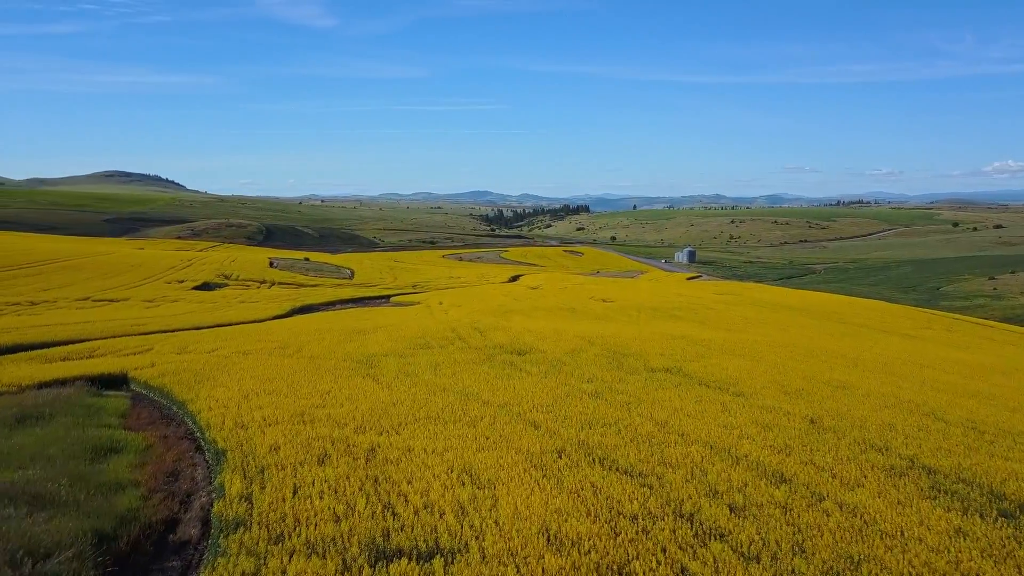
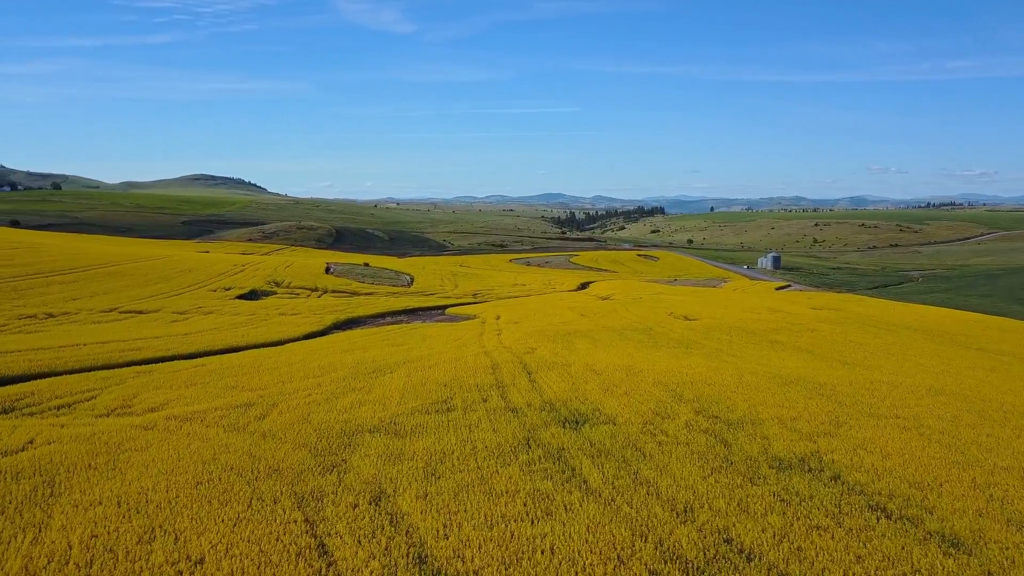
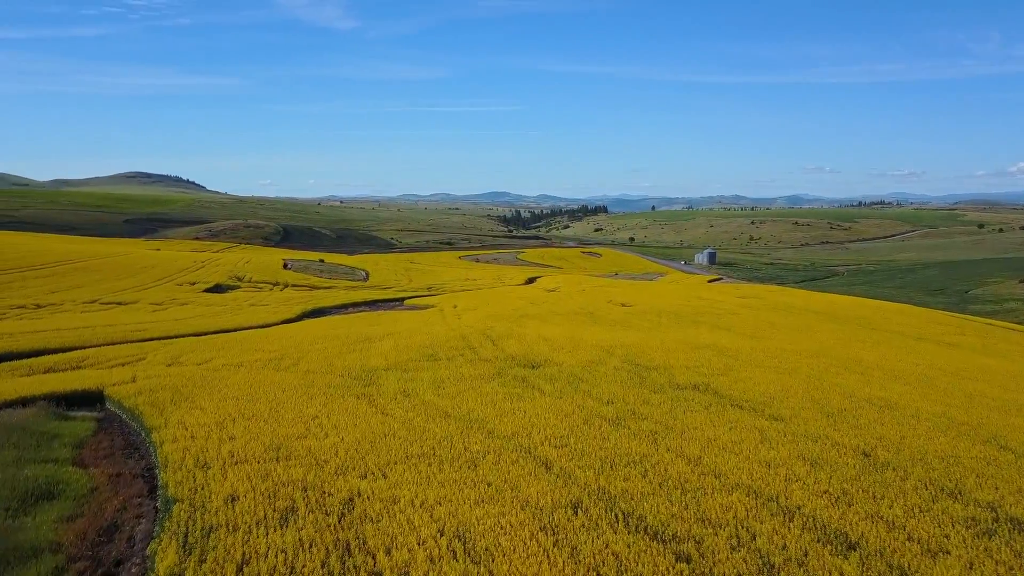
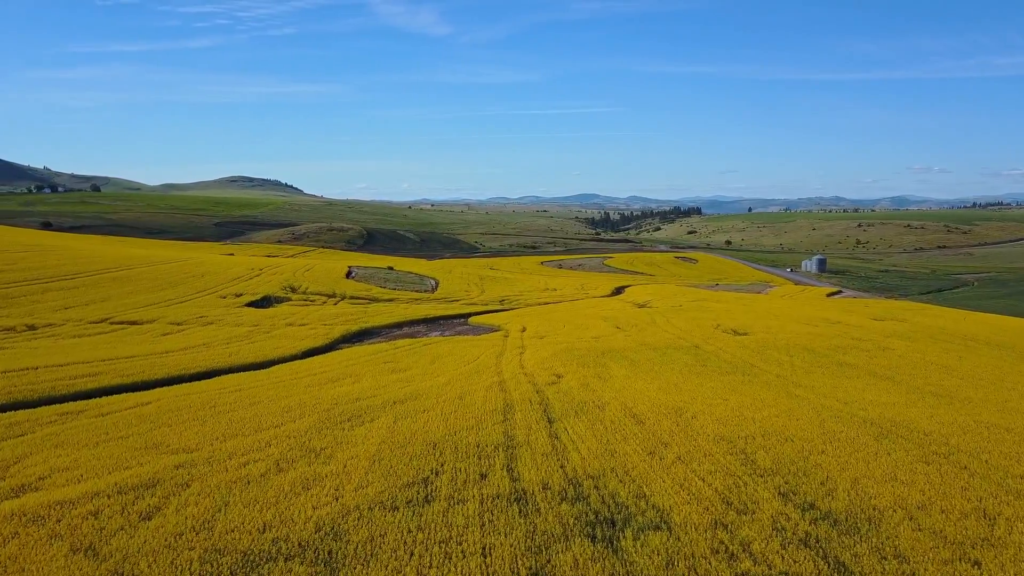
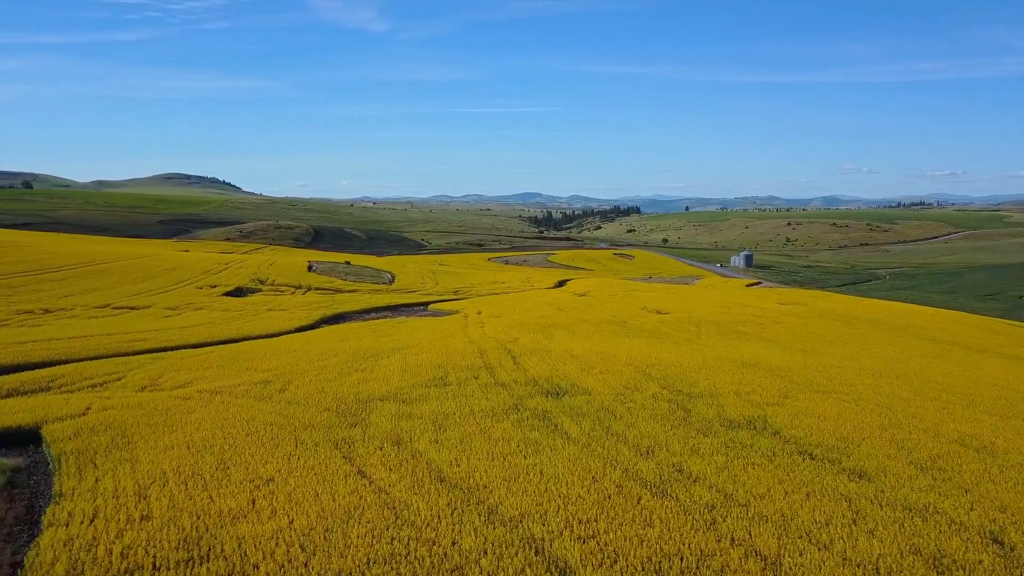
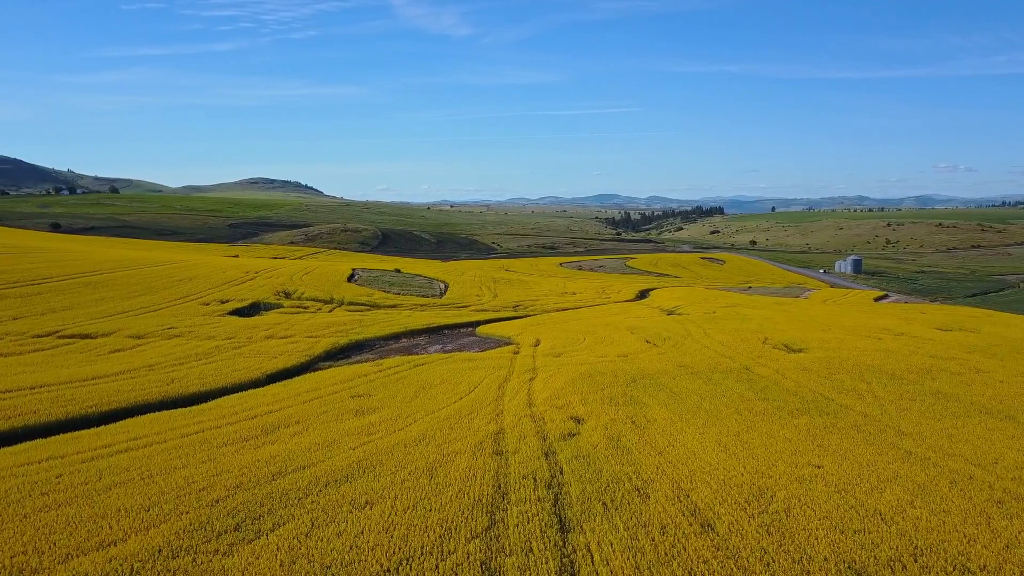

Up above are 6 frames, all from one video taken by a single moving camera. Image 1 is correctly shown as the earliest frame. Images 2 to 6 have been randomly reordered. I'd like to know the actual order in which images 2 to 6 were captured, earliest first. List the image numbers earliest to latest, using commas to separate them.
3, 5, 2, 4, 6
